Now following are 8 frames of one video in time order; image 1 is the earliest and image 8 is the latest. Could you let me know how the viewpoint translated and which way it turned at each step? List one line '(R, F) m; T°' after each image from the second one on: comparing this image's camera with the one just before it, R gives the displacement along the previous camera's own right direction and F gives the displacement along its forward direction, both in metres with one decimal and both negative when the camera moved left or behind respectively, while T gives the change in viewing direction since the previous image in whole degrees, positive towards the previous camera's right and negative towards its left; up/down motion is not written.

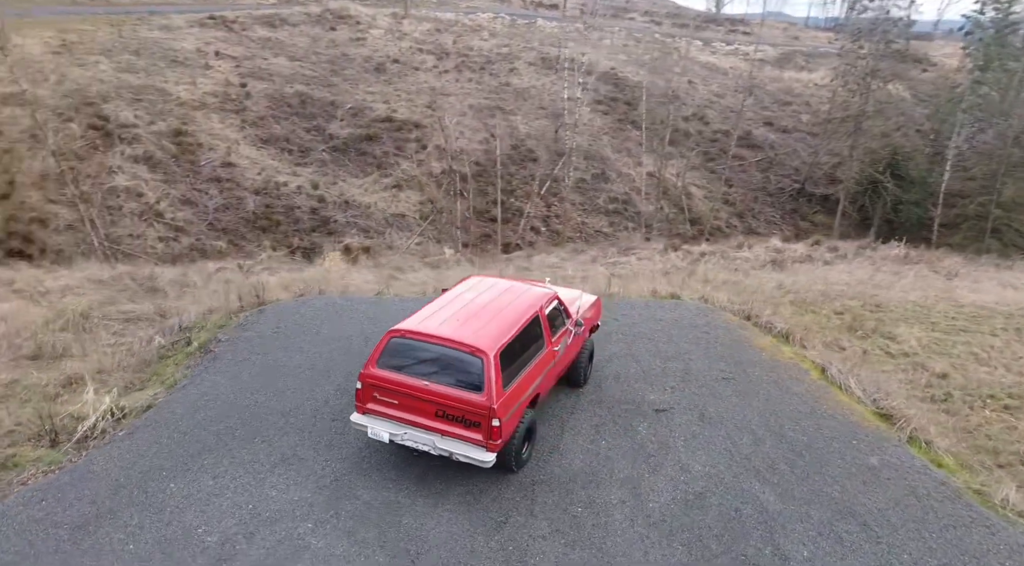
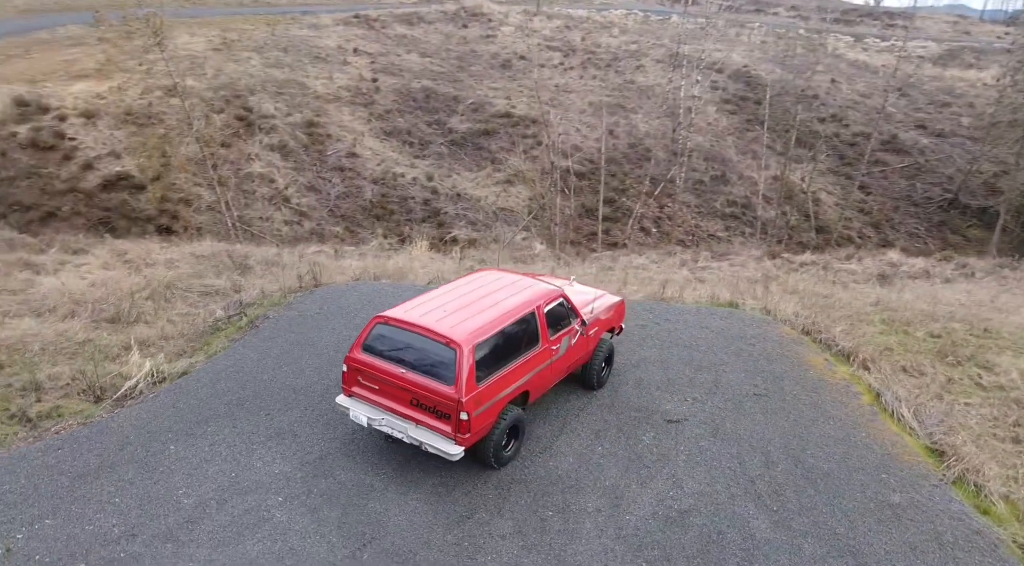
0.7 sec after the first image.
(+0.9, +0.3) m; -9°
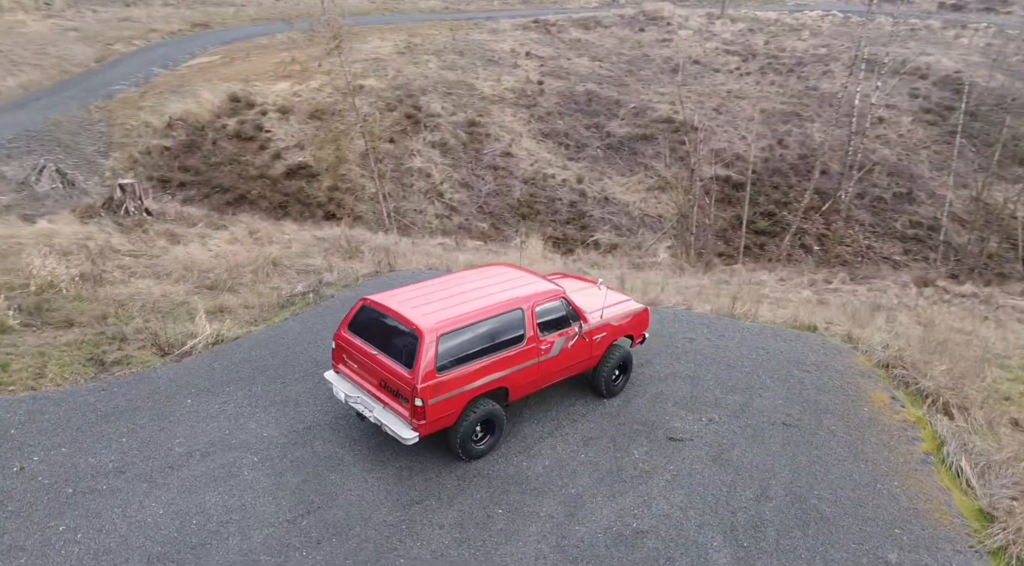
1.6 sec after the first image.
(+1.3, +0.3) m; -12°
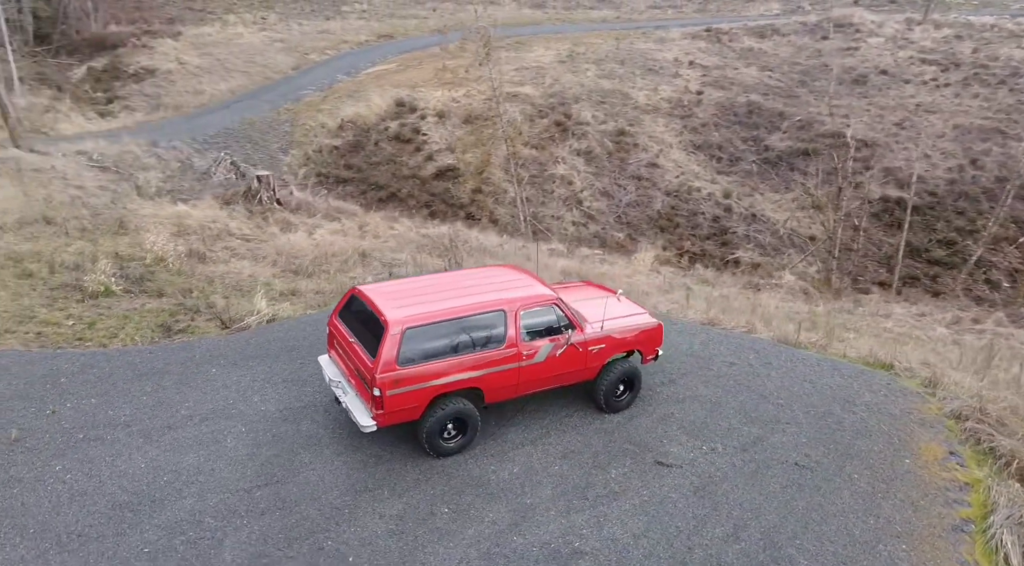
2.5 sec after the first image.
(+1.2, +0.2) m; -11°
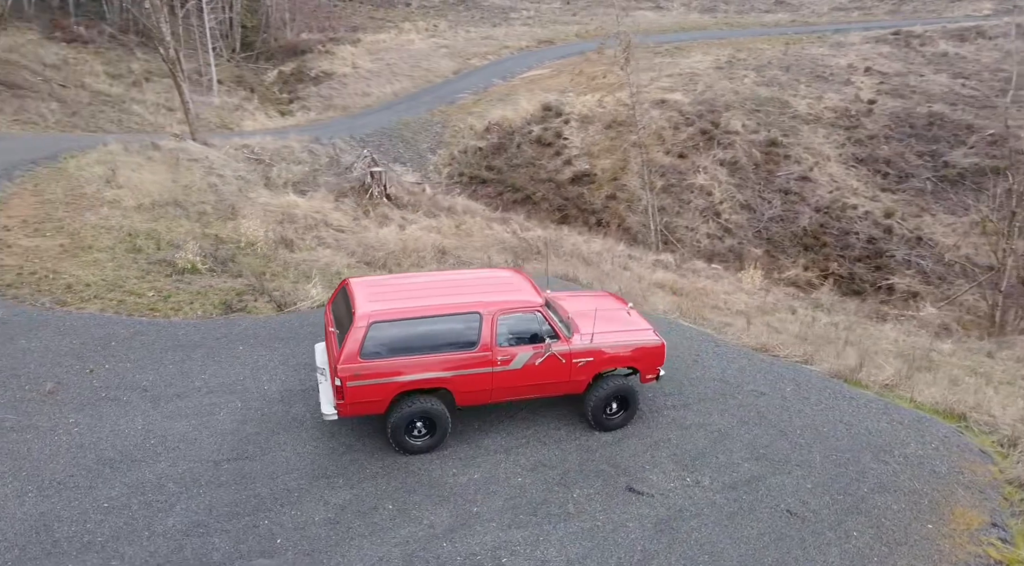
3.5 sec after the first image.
(+1.2, +0.2) m; -11°
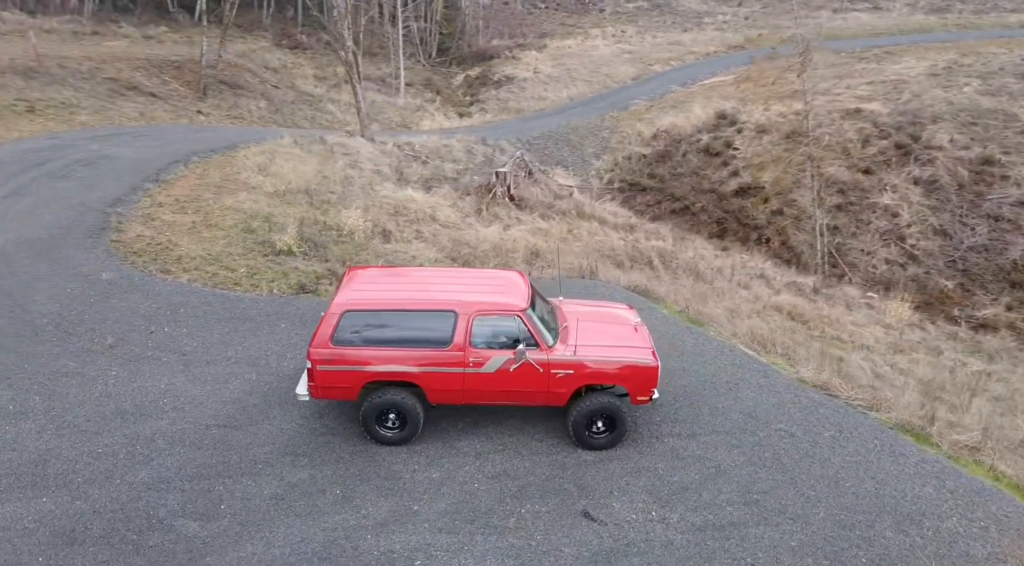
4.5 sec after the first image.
(+1.4, +0.3) m; -13°
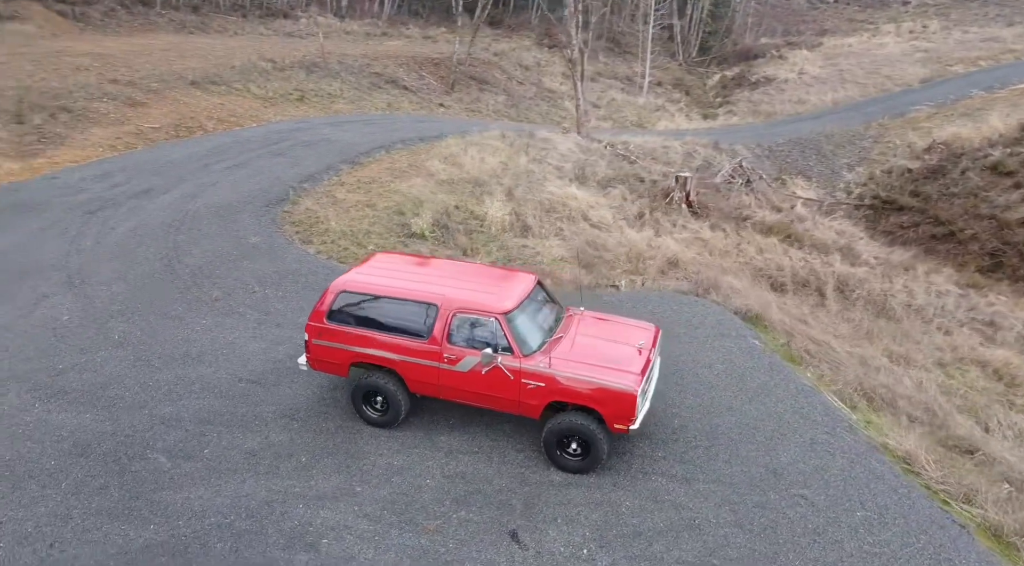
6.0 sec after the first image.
(+1.8, +0.5) m; -18°
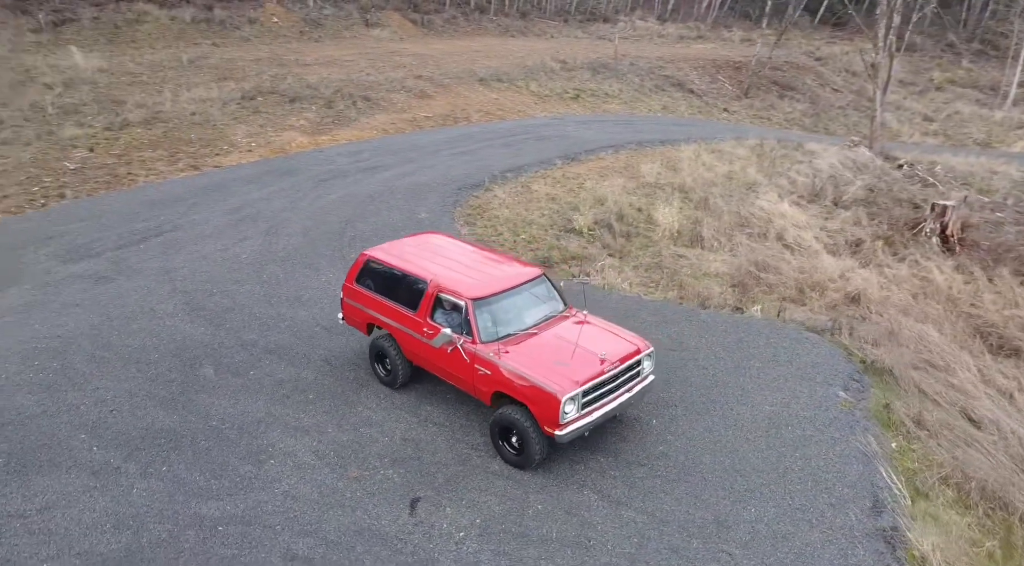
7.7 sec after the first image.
(+2.3, +0.3) m; -23°
